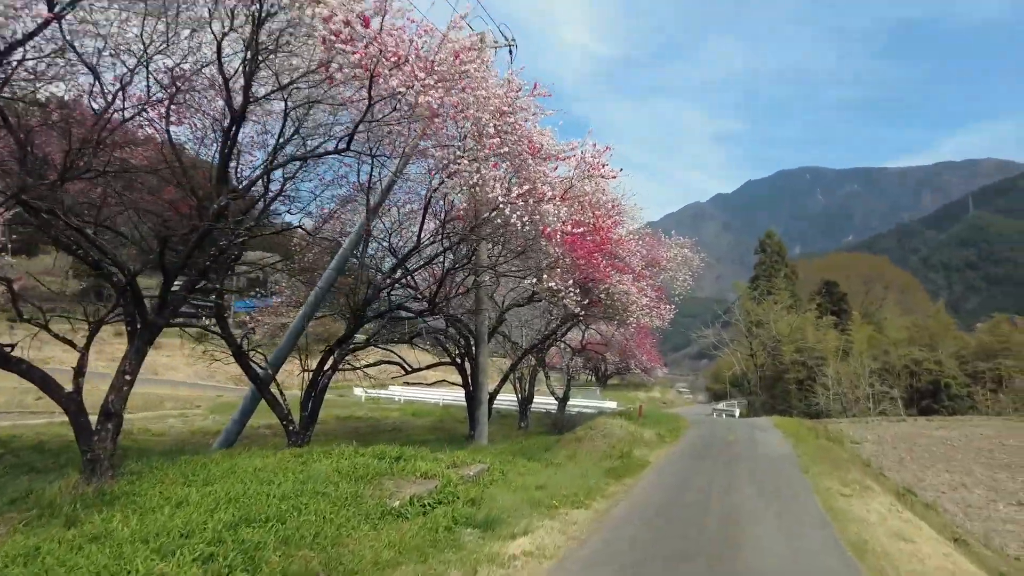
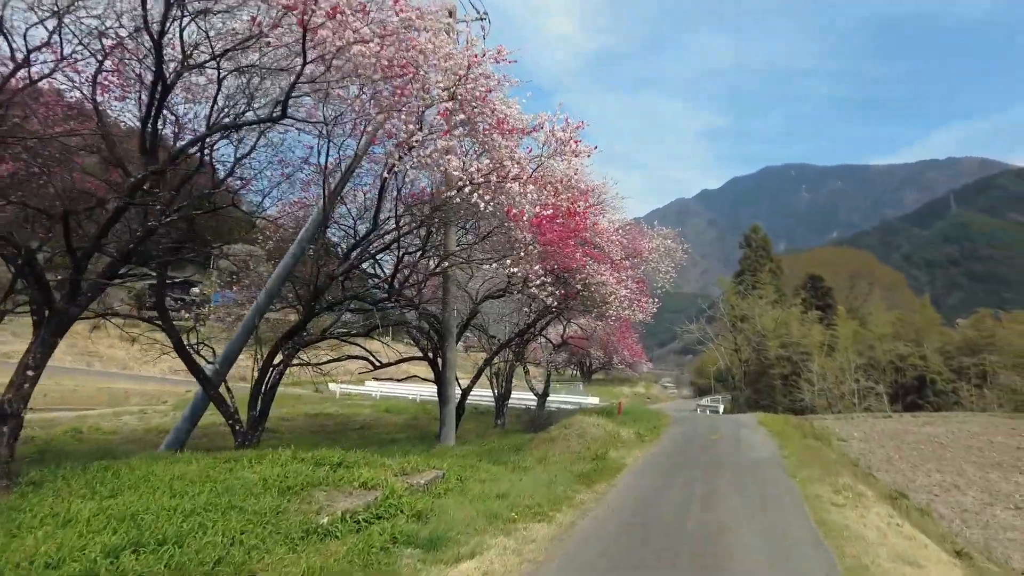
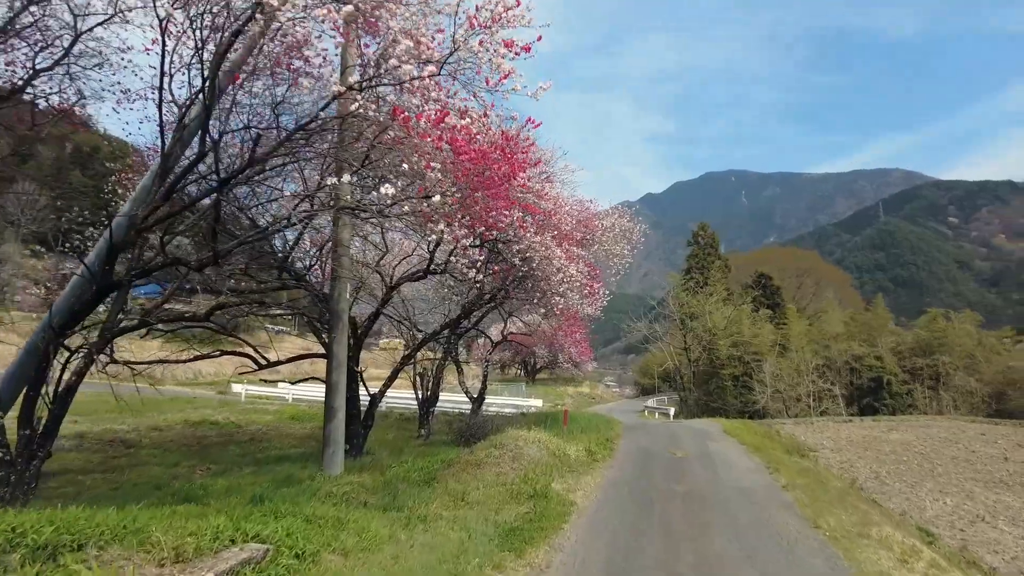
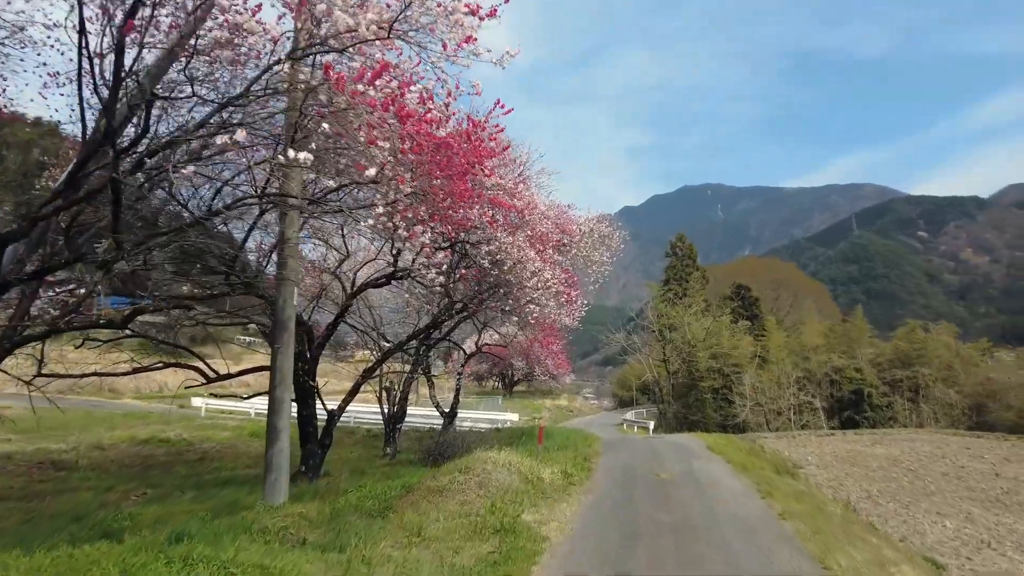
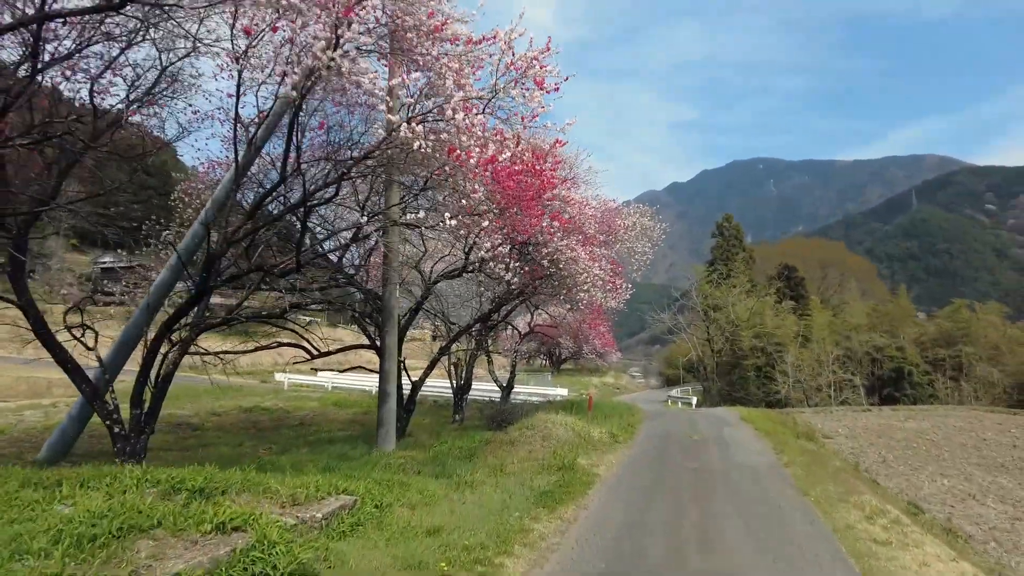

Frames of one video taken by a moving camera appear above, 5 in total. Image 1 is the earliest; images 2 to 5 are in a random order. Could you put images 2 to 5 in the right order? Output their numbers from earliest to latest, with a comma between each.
2, 5, 3, 4
